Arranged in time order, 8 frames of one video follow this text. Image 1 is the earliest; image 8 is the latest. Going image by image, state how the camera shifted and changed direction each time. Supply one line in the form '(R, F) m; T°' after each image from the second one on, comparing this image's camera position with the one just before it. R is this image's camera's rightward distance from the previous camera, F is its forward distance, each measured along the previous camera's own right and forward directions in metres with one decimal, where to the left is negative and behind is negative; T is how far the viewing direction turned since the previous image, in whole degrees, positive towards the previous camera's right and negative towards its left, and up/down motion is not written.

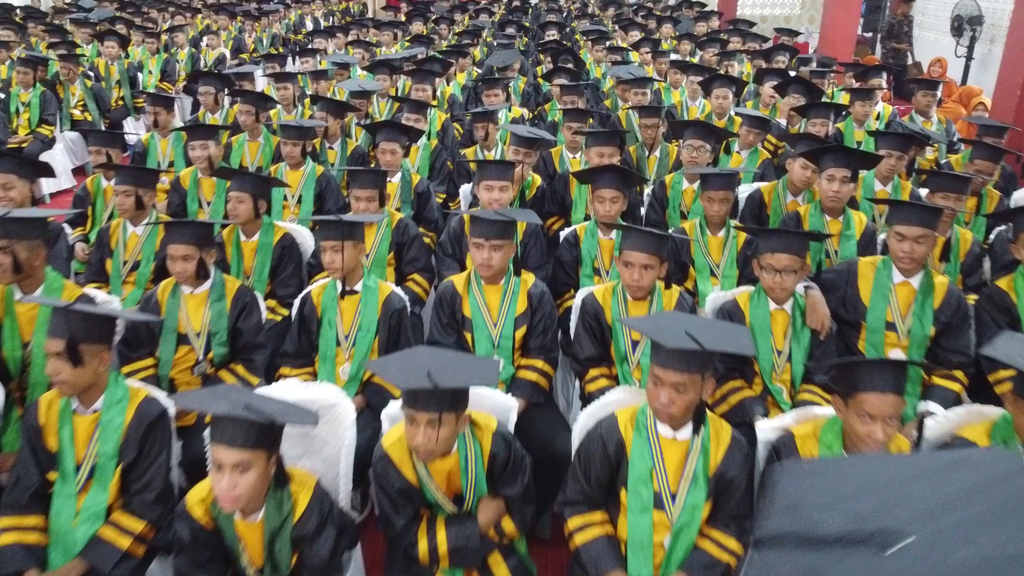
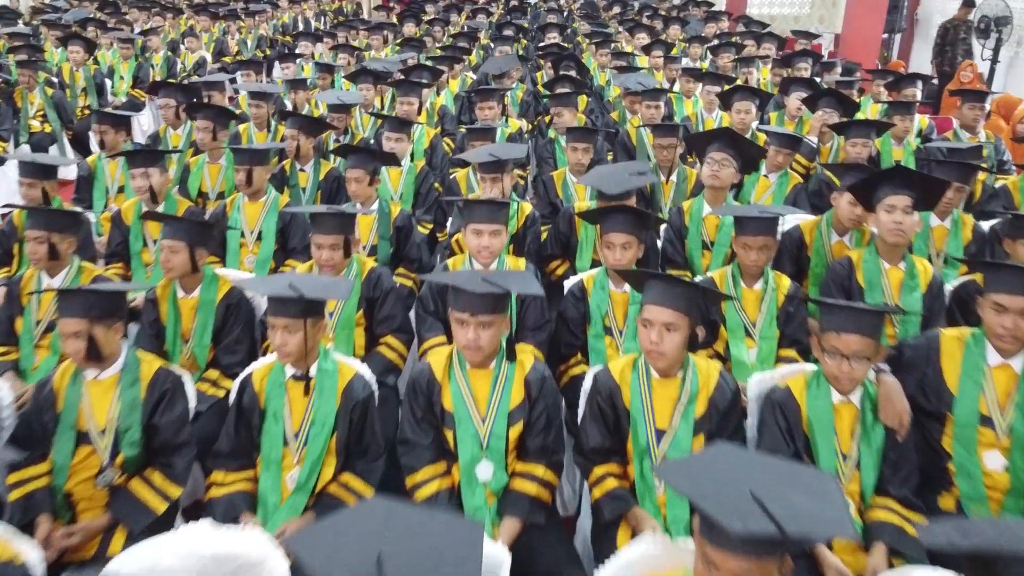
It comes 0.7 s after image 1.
(0.0, +0.8) m; 0°
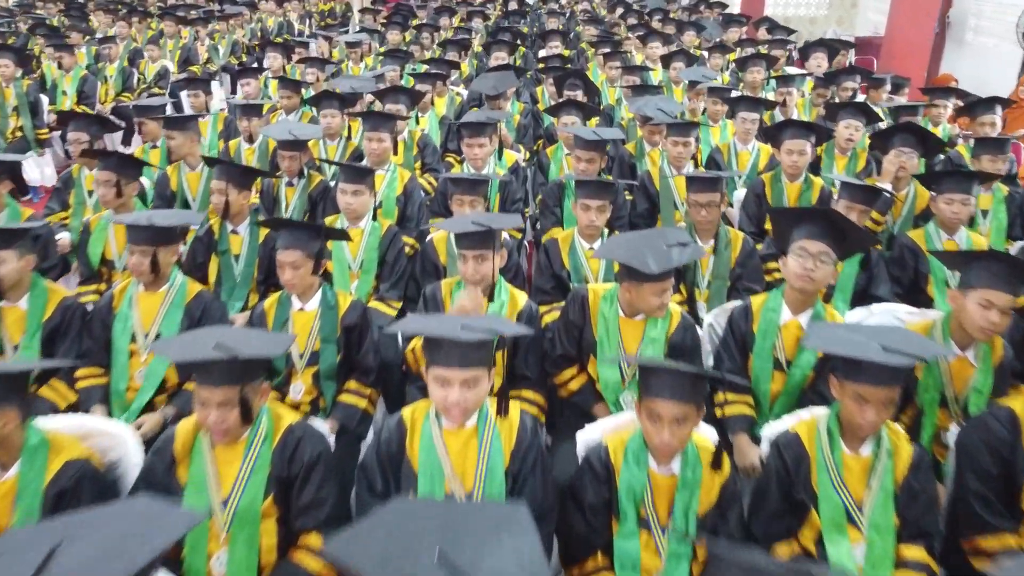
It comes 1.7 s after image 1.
(0.0, +1.3) m; 0°
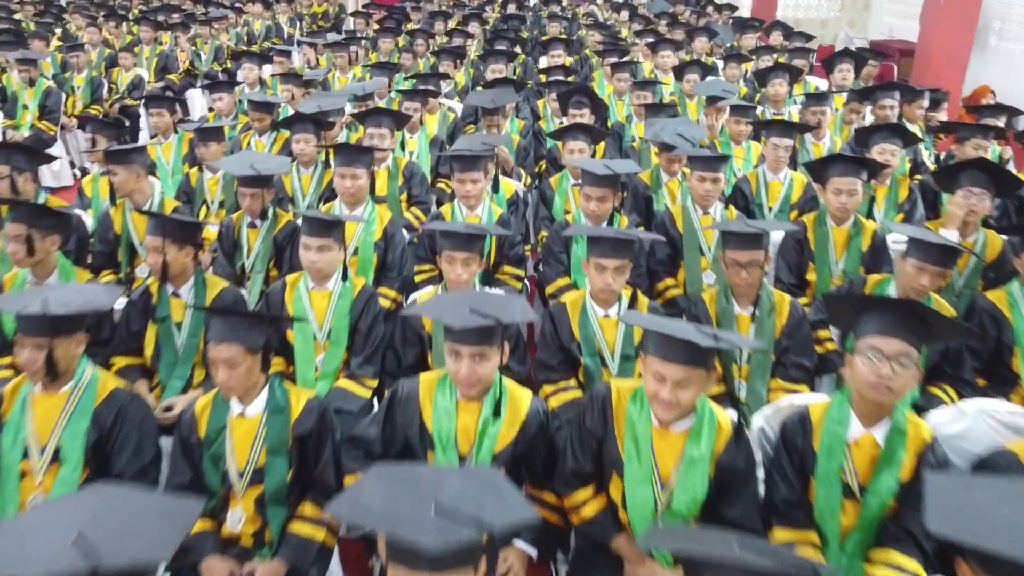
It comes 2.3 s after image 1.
(0.0, +0.8) m; 0°
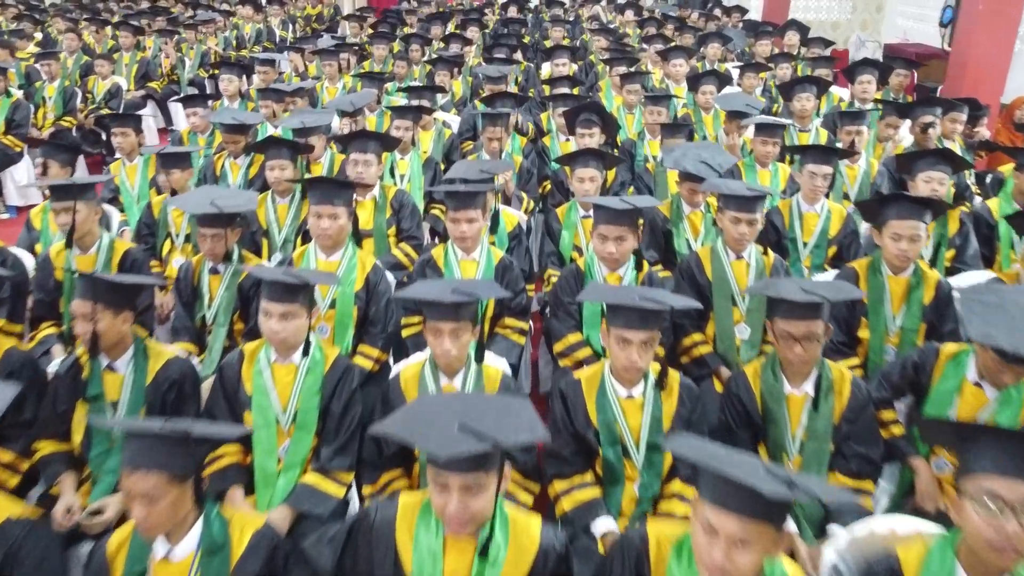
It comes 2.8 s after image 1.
(0.0, +0.6) m; 0°
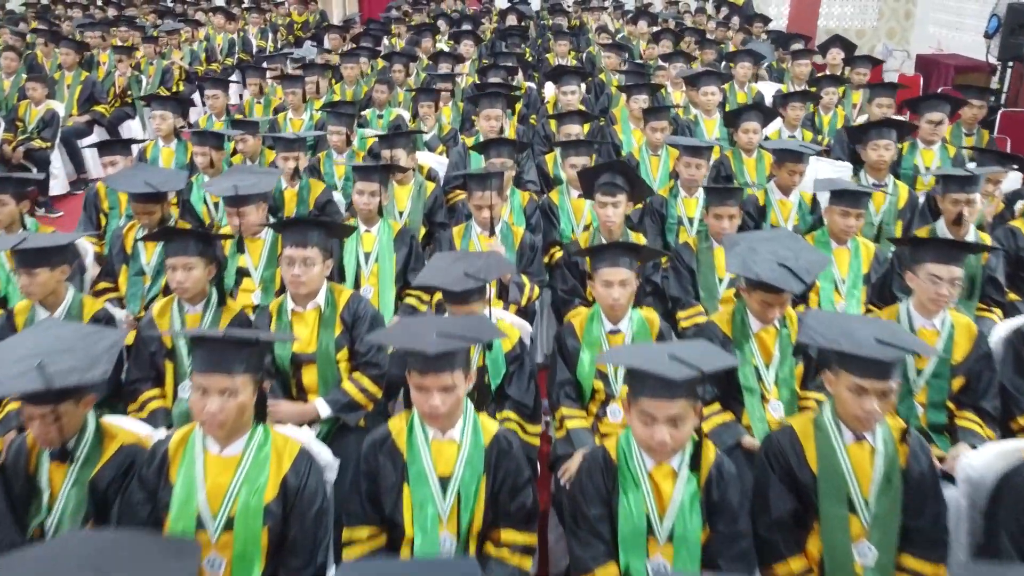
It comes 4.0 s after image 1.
(0.0, +1.4) m; 0°
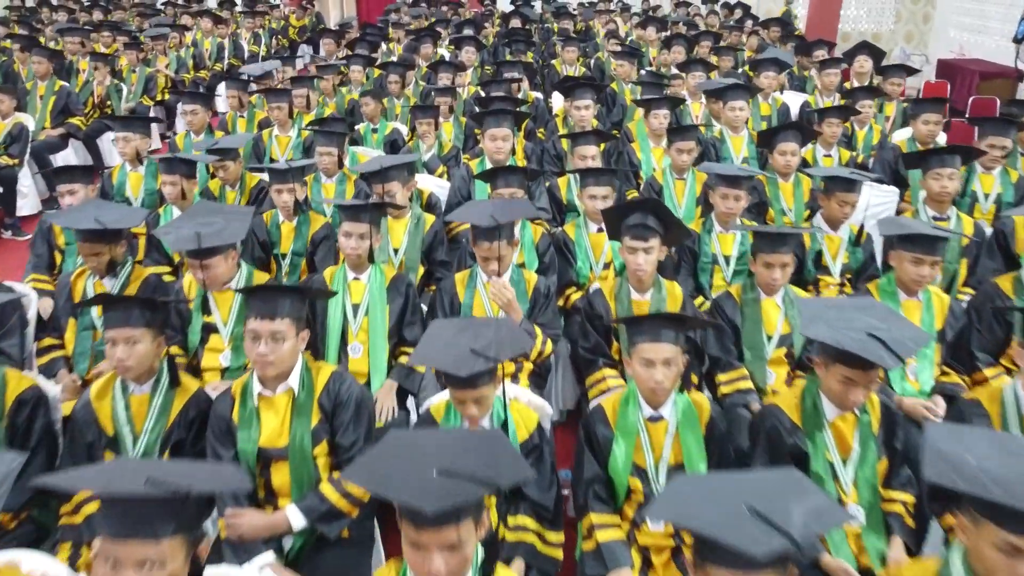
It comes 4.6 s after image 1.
(-0.1, +0.7) m; 0°
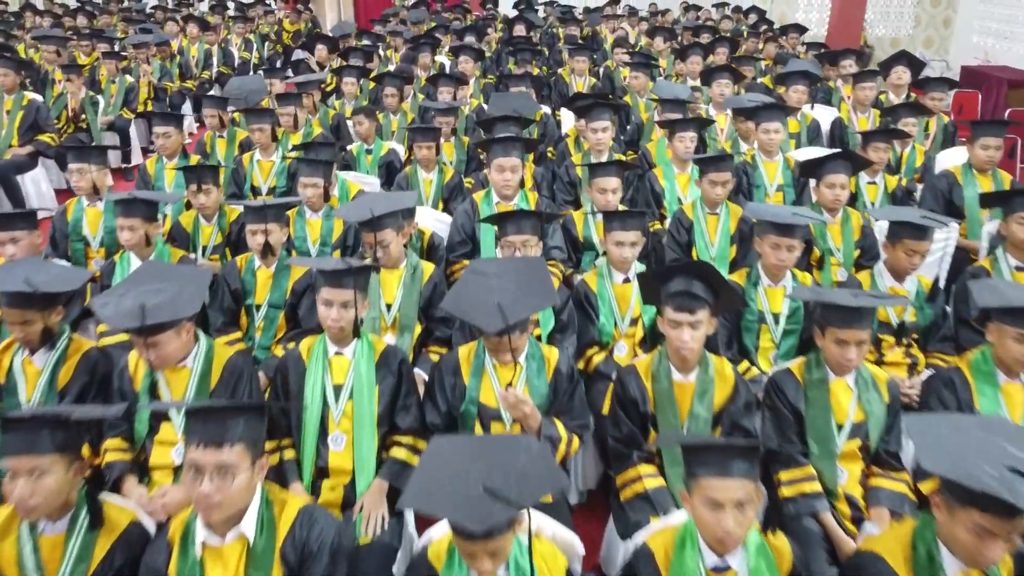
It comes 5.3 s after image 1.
(-0.1, +0.7) m; 0°
